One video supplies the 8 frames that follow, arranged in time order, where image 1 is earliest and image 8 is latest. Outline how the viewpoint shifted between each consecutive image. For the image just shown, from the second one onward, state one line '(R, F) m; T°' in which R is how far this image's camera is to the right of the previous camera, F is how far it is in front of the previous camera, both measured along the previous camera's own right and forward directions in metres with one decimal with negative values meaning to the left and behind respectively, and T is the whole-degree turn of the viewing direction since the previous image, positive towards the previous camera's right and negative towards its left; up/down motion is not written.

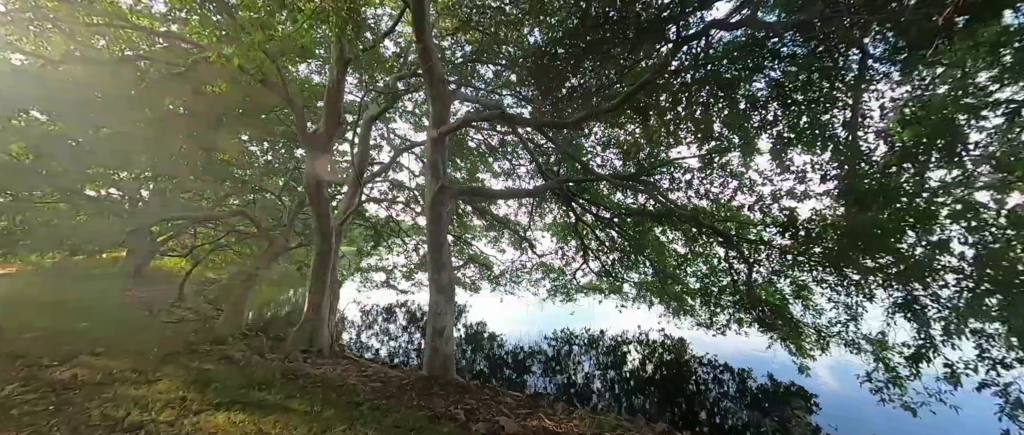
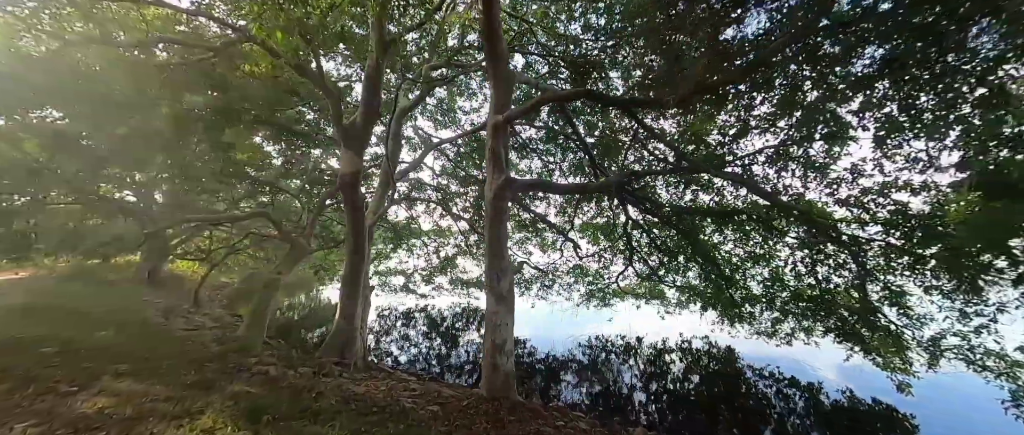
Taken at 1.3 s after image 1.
(-0.5, +0.4) m; -1°
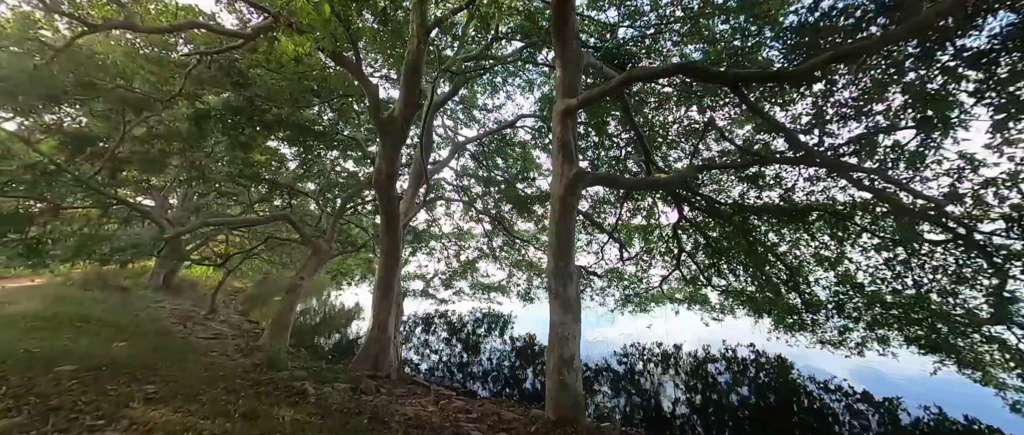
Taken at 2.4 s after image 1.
(-0.5, +0.4) m; -1°
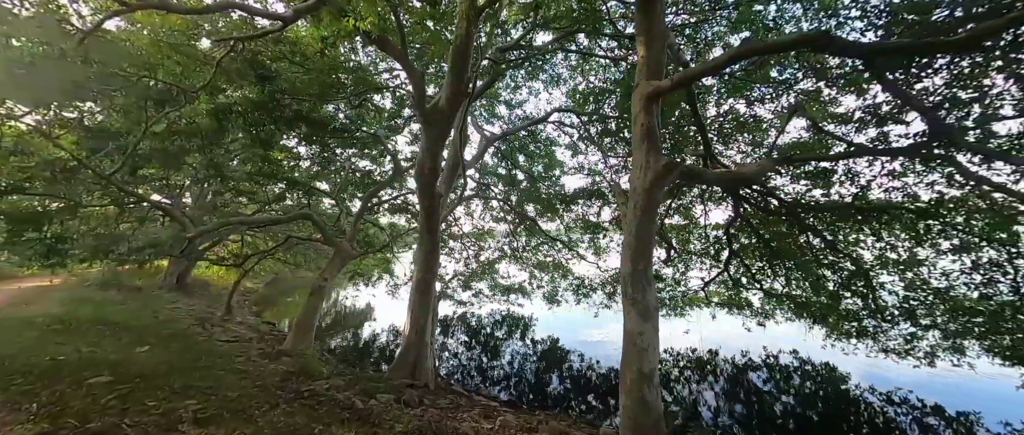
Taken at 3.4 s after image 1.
(-0.5, +0.3) m; -1°
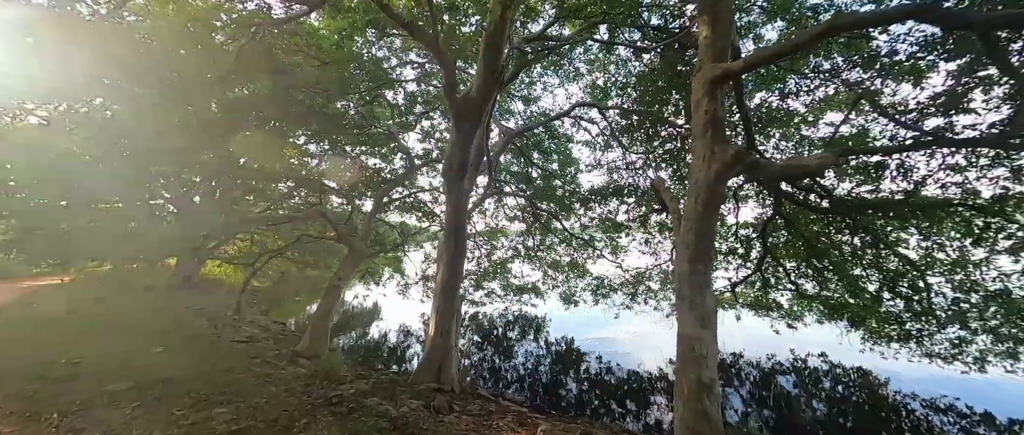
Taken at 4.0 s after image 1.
(-0.3, +0.2) m; 0°
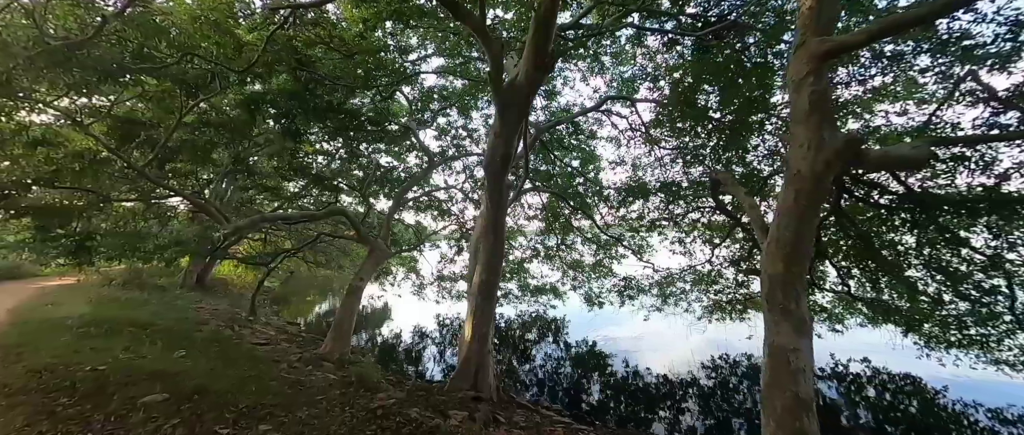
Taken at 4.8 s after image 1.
(-0.4, +0.2) m; -1°
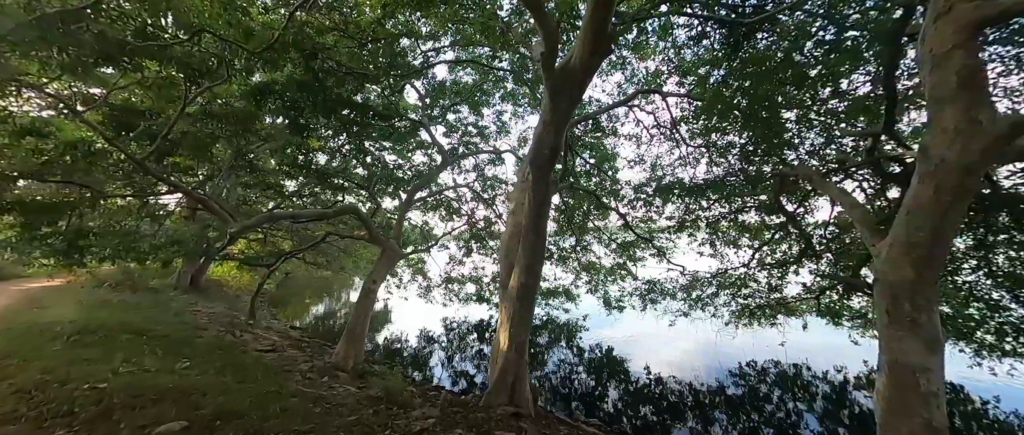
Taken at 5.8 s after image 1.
(-0.4, +0.3) m; +1°
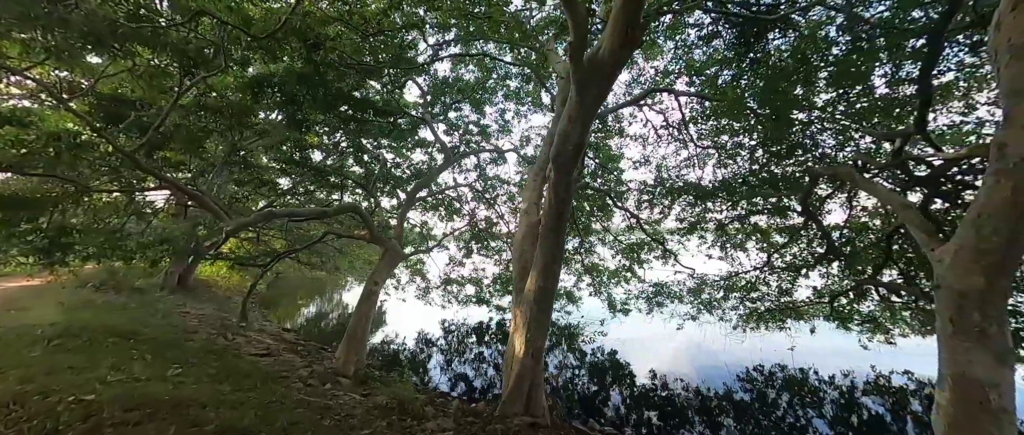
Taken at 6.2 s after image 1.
(-0.2, +0.2) m; +1°
